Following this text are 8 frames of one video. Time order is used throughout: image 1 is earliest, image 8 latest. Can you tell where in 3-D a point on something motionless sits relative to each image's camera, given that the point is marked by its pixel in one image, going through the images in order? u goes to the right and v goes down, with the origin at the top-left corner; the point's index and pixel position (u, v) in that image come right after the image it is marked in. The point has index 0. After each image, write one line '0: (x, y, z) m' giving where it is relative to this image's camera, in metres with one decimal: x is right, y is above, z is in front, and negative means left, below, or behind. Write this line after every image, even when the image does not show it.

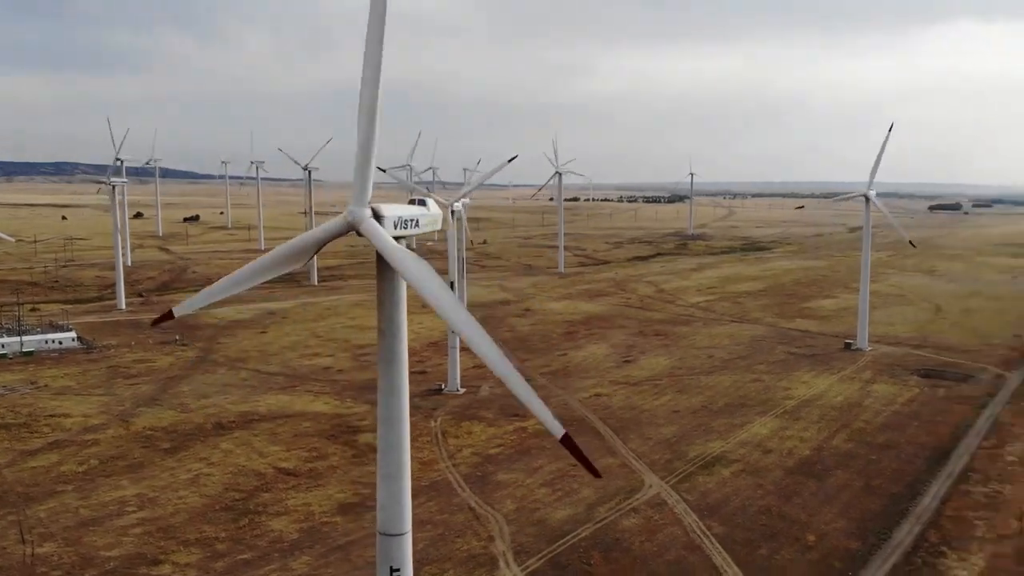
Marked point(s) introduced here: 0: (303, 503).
0: (-4.2, -4.3, +19.8) m
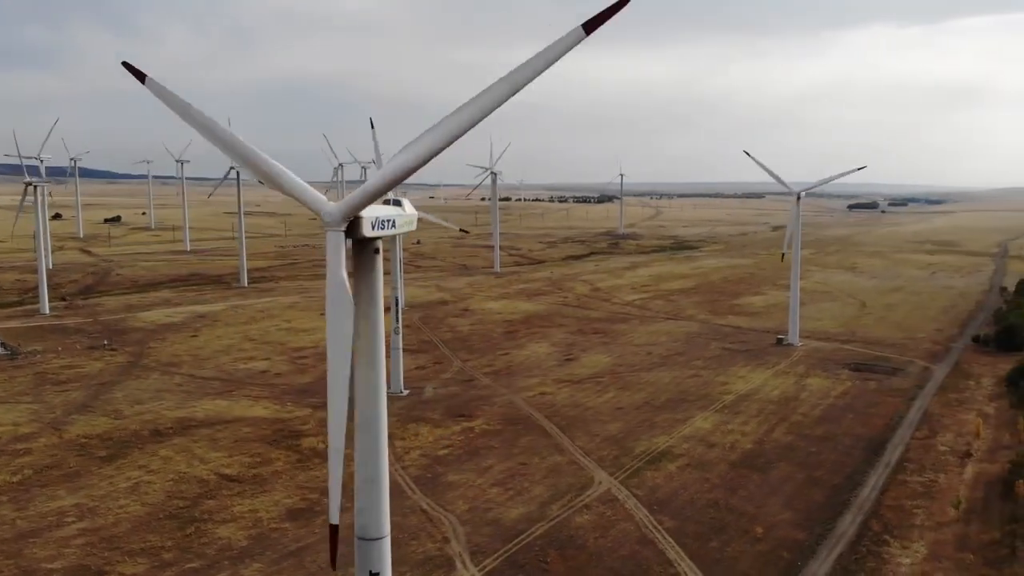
0: (-5.2, -4.4, +19.4) m
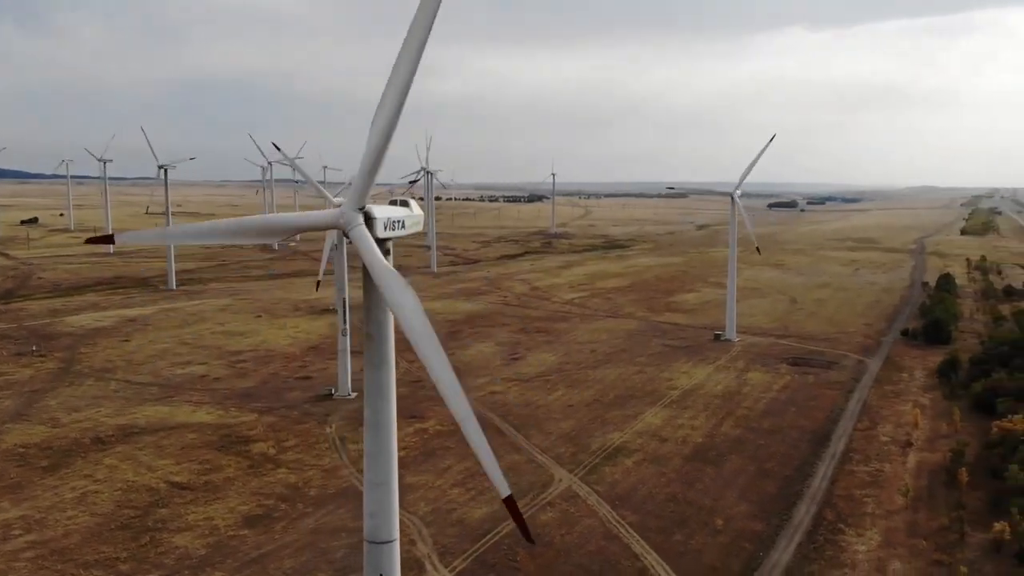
0: (-5.9, -4.4, +18.9) m
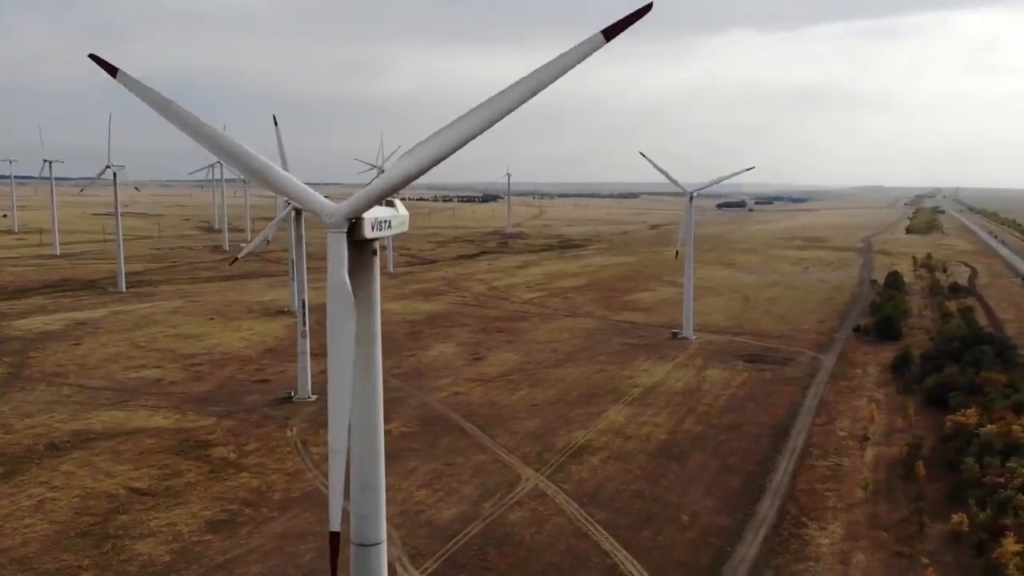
0: (-6.5, -4.4, +18.6) m
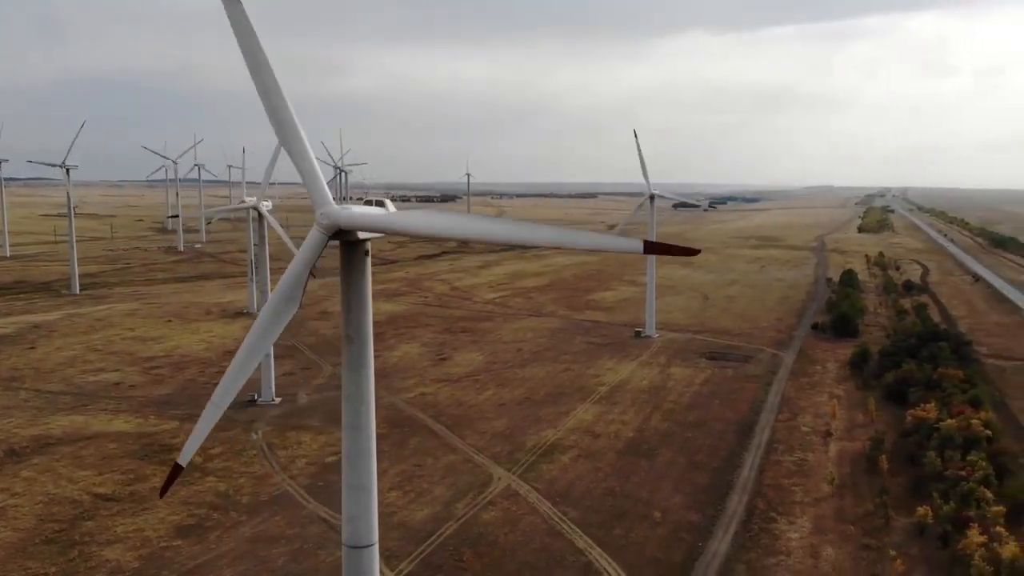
0: (-7.0, -4.5, +18.3) m
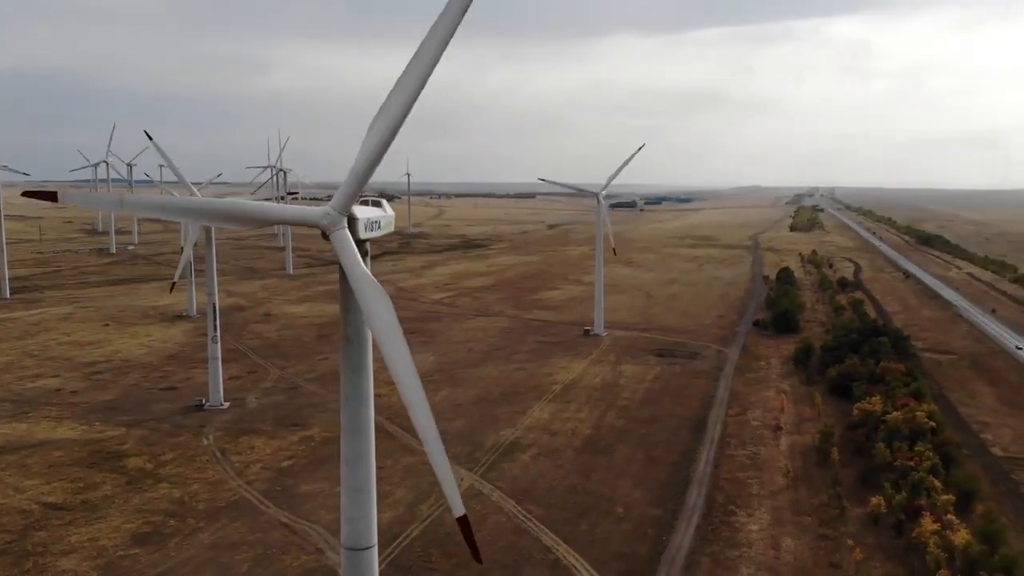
0: (-7.6, -4.5, +17.8) m
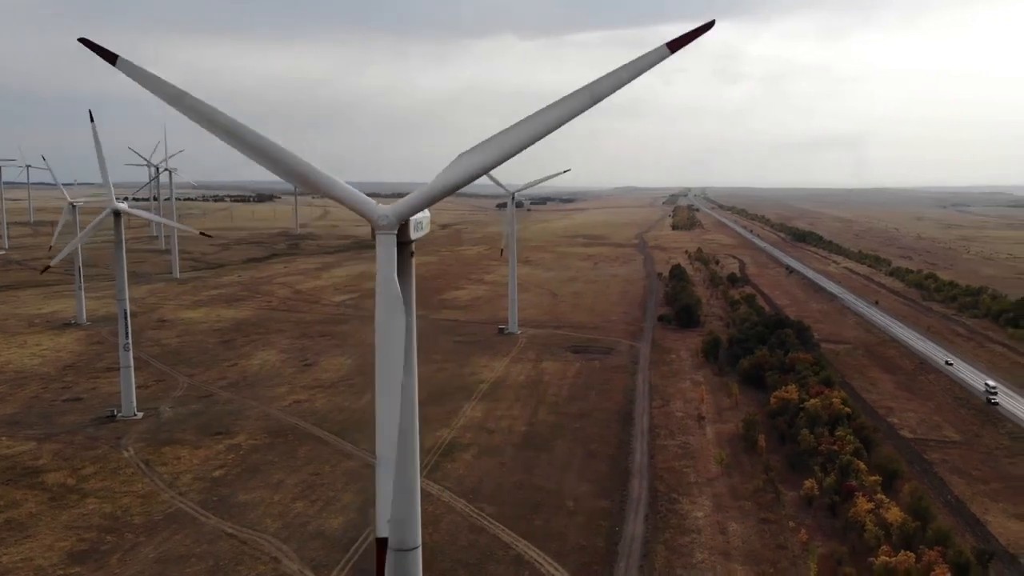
0: (-8.4, -4.7, +16.9) m
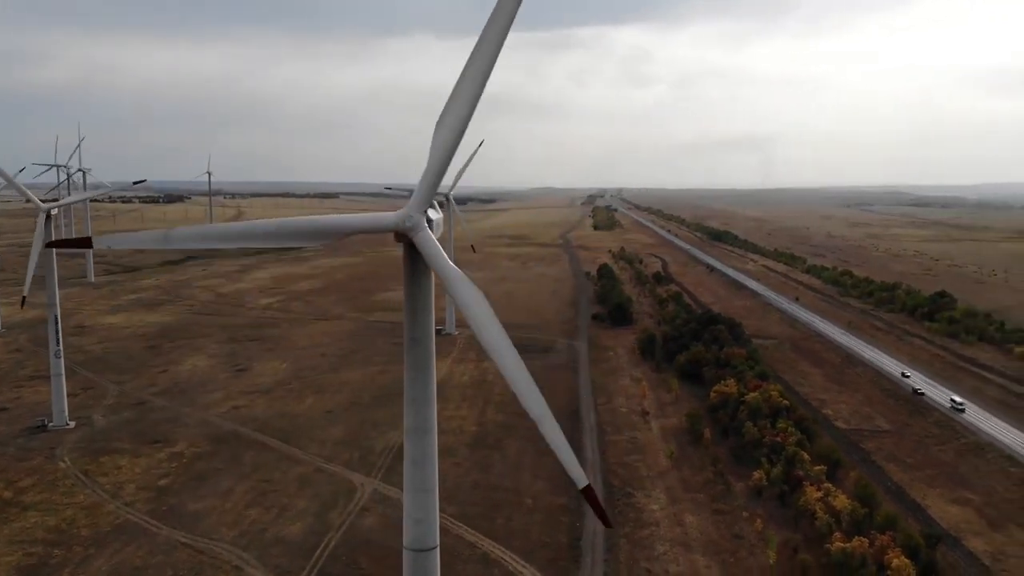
0: (-8.9, -4.7, +16.2) m
